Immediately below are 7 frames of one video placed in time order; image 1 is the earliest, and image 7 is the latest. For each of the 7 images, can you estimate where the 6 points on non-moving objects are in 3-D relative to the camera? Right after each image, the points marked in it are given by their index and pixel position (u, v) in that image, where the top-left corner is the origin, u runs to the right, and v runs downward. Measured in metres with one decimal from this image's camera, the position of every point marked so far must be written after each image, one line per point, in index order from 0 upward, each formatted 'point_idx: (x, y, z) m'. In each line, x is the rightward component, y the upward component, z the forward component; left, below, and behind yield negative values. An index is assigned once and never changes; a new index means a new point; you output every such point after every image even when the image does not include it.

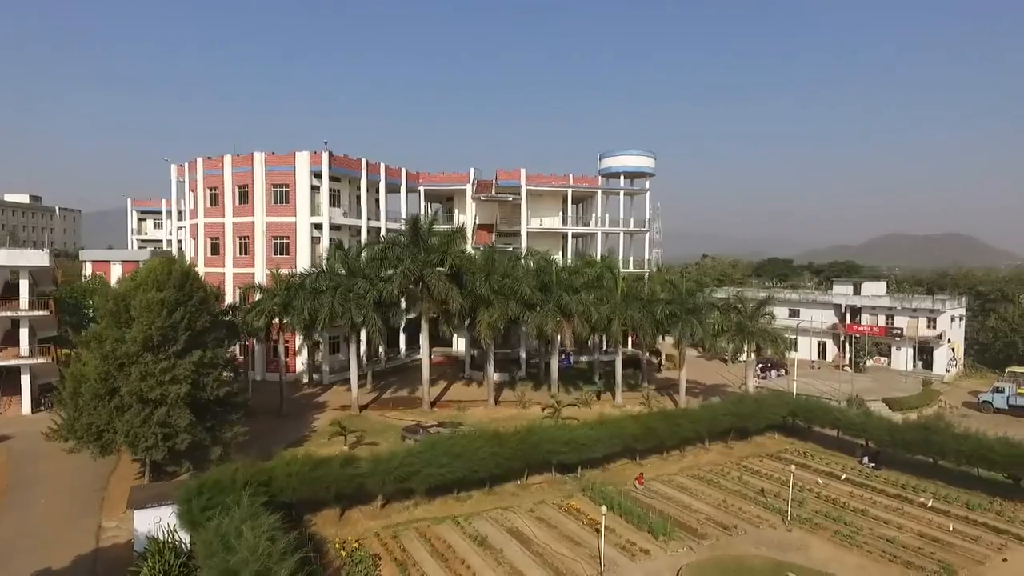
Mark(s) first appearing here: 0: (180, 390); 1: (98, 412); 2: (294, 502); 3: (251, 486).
0: (-10.6, -3.2, +20.0) m
1: (-13.0, -3.9, +19.7) m
2: (-6.7, -6.5, +19.4) m
3: (-7.5, -5.6, +17.9) m
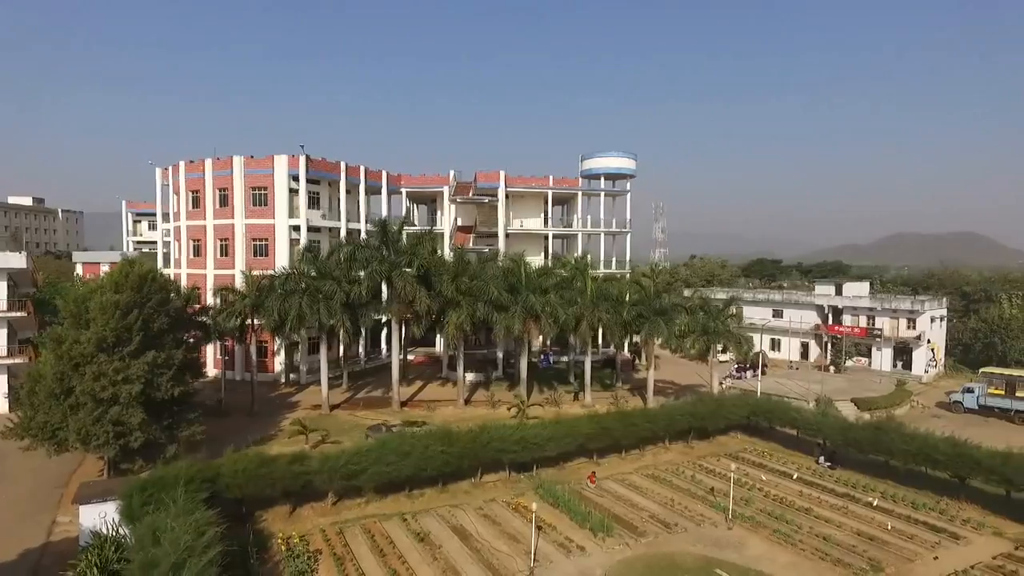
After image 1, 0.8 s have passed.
0: (-12.4, -3.3, +20.6) m
1: (-14.9, -4.0, +20.3) m
2: (-8.6, -6.6, +20.0) m
3: (-9.3, -5.7, +18.5) m
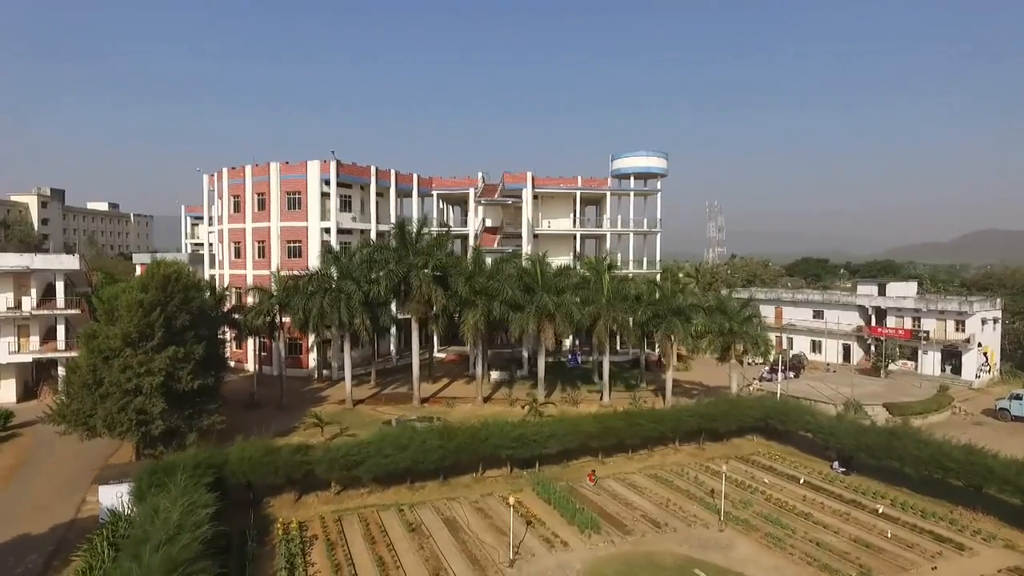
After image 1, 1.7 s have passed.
0: (-12.7, -3.3, +22.3) m
1: (-15.1, -4.0, +22.2) m
2: (-8.9, -6.6, +21.3) m
3: (-9.8, -5.7, +19.9) m
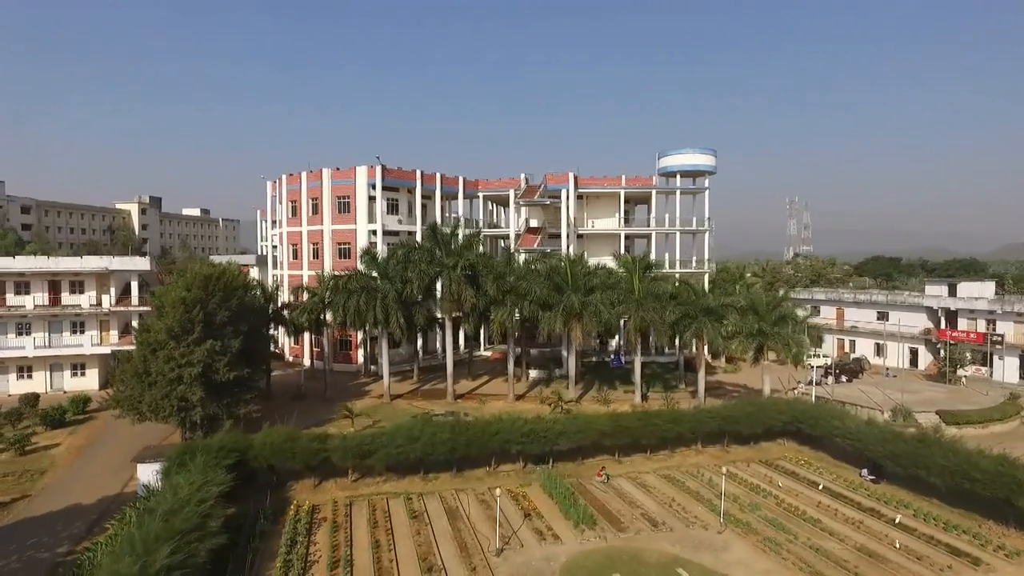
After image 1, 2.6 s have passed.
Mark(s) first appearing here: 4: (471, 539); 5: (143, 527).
0: (-12.5, -3.3, +24.5) m
1: (-14.9, -3.9, +24.7) m
2: (-8.8, -6.6, +23.0) m
3: (-9.9, -5.6, +21.8) m
4: (-1.3, -7.9, +19.8) m
5: (-9.1, -5.9, +15.5) m
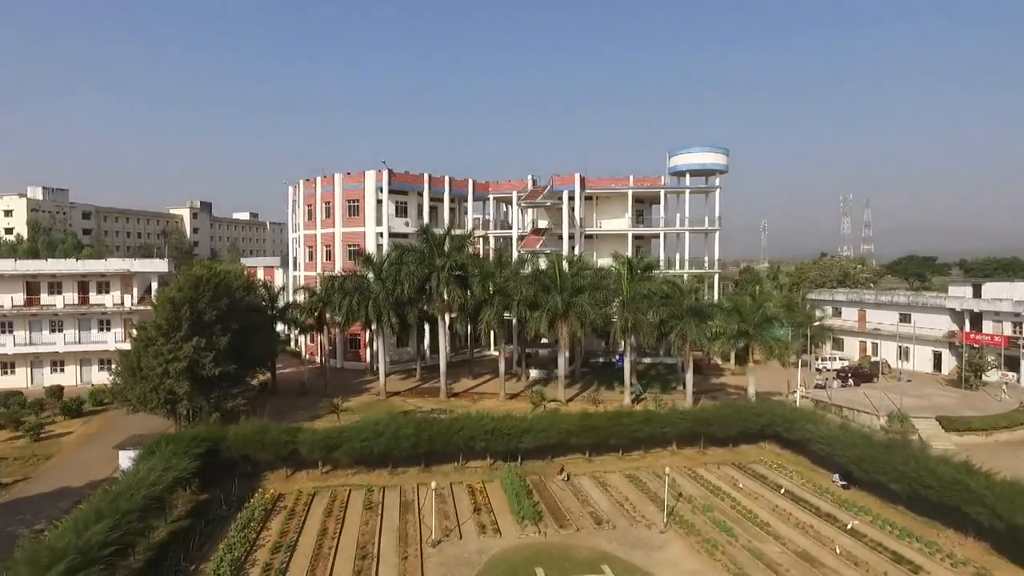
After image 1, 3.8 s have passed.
0: (-13.9, -3.3, +26.2) m
1: (-16.3, -3.9, +26.7) m
2: (-10.4, -6.6, +24.4) m
3: (-11.6, -5.7, +23.3) m
4: (-3.2, -7.9, +20.6) m
5: (-11.3, -5.9, +16.9) m
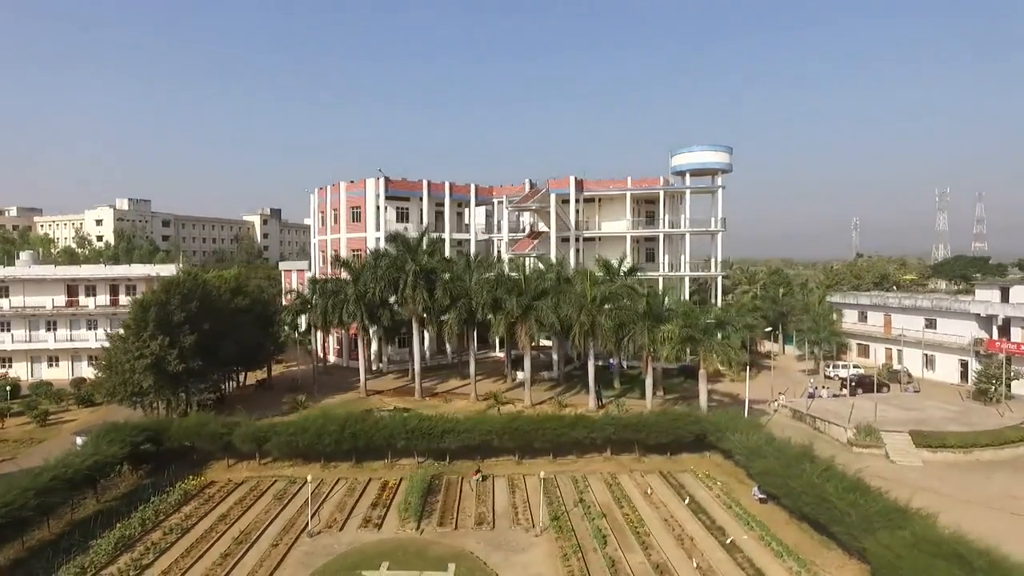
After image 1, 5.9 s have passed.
0: (-17.0, -3.4, +28.9) m
1: (-19.3, -4.1, +29.7) m
2: (-13.8, -6.7, +26.7) m
3: (-15.1, -5.8, +25.7) m
4: (-7.2, -8.1, +21.9) m
5: (-15.8, -6.0, +19.4) m
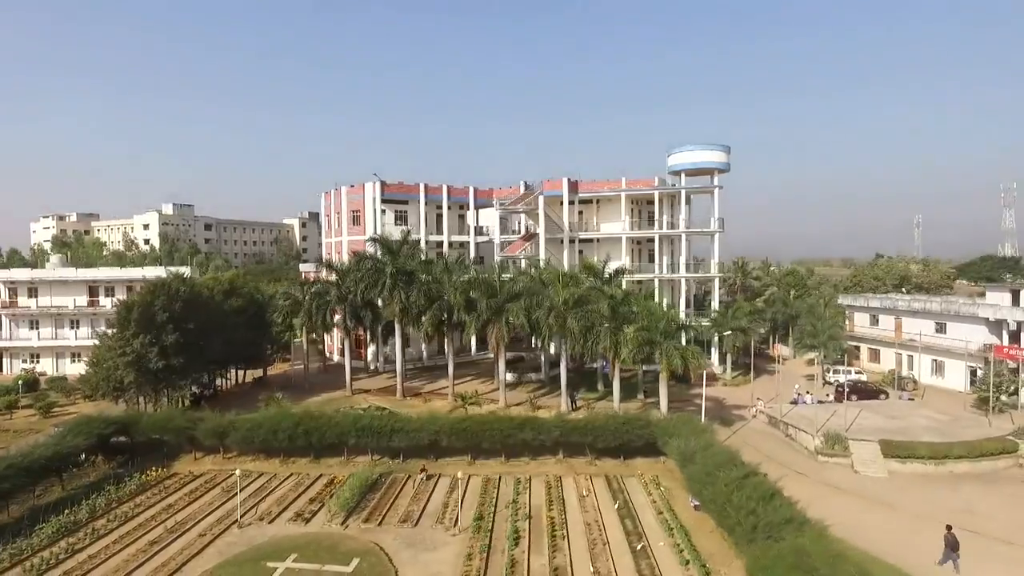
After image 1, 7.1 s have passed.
0: (-18.9, -3.5, +30.7) m
1: (-21.2, -4.2, +31.7) m
2: (-16.0, -6.8, +28.2) m
3: (-17.3, -5.9, +27.3) m
4: (-9.8, -8.2, +22.8) m
5: (-18.6, -6.1, +21.1) m
